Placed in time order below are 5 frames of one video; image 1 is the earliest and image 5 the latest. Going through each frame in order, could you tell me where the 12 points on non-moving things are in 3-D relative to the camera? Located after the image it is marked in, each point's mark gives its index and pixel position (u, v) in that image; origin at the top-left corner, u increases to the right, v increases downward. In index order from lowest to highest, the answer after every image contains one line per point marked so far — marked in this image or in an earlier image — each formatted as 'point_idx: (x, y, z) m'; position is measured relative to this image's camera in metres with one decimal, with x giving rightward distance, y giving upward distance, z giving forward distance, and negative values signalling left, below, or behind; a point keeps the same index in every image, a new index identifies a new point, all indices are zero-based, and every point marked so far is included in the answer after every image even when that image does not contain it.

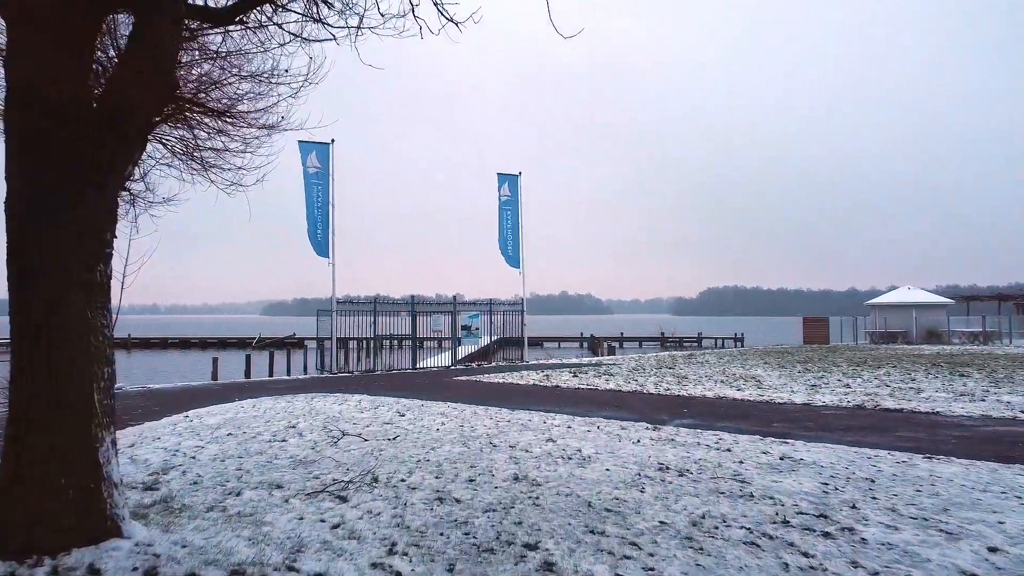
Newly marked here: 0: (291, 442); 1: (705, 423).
0: (-3.1, -2.2, +8.7) m
1: (+3.1, -2.2, +10.0) m
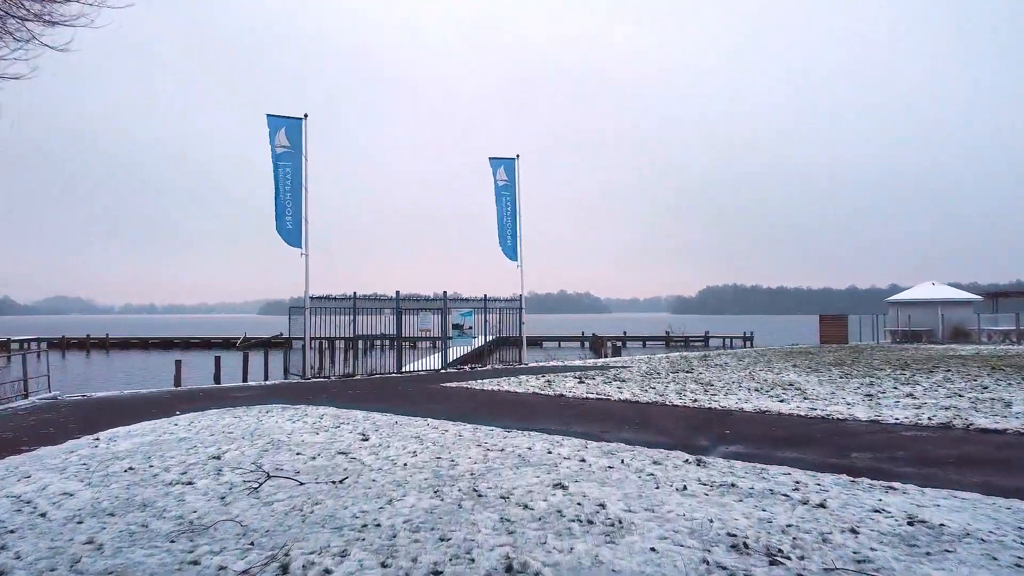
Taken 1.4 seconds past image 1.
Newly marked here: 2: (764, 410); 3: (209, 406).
0: (-3.2, -2.0, +6.3) m
1: (+3.1, -2.0, +7.6) m
2: (+4.4, -2.1, +10.9) m
3: (-6.7, -2.6, +13.6) m
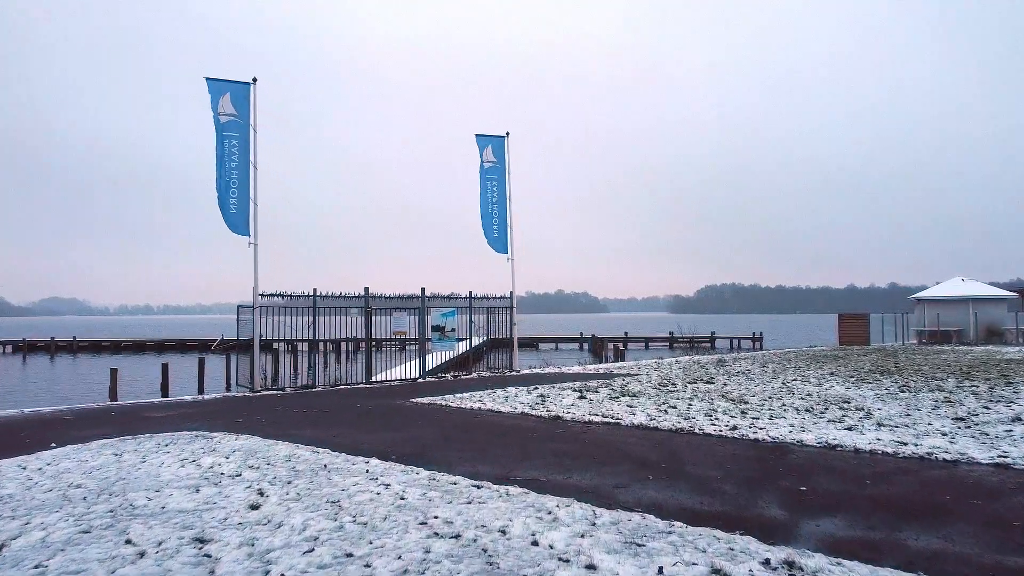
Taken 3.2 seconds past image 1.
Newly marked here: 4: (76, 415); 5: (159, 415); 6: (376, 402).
0: (-3.5, -1.9, +3.4) m
1: (+2.8, -1.9, +4.7) m
2: (+4.1, -2.0, +8.0) m
3: (-7.0, -2.5, +10.7) m
4: (-9.0, -2.6, +12.7) m
5: (-7.1, -2.6, +12.5) m
6: (-3.0, -2.5, +13.6) m
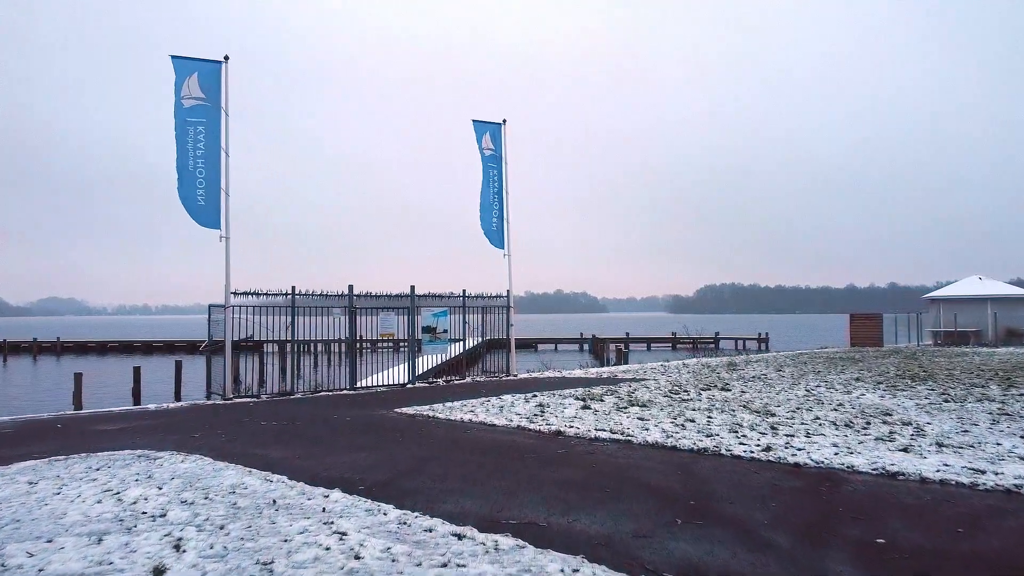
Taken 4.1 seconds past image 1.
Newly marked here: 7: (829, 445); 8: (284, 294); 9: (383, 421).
0: (-3.5, -1.8, +2.0) m
1: (+2.7, -1.8, +3.3) m
2: (+4.0, -1.9, +6.6) m
3: (-7.0, -2.4, +9.3) m
4: (-9.0, -2.6, +11.3) m
5: (-7.2, -2.5, +11.2) m
6: (-3.1, -2.4, +12.3) m
7: (+4.0, -2.0, +7.8) m
8: (-5.7, -0.1, +15.5) m
9: (-2.3, -2.3, +10.9) m
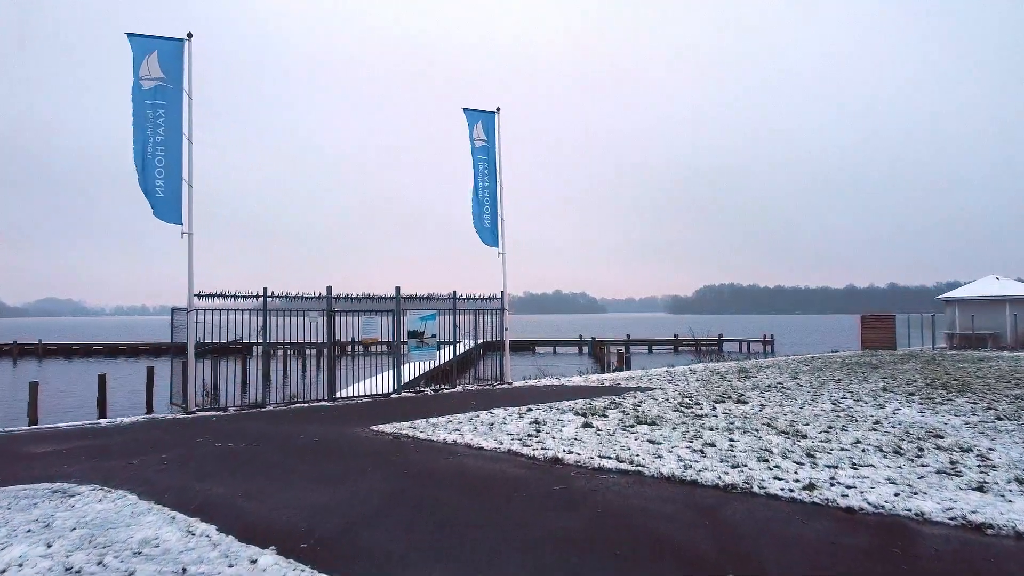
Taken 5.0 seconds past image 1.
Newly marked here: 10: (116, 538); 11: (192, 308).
0: (-3.6, -1.8, +0.6) m
1: (+2.6, -1.8, +2.0) m
2: (+3.9, -2.0, +5.3) m
3: (-7.2, -2.4, +8.0) m
4: (-9.2, -2.6, +10.0) m
5: (-7.3, -2.5, +9.8) m
6: (-3.2, -2.5, +10.9) m
7: (+3.8, -2.0, +6.4) m
8: (-5.8, -0.2, +14.1) m
9: (-2.4, -2.4, +9.5) m
10: (-3.4, -2.1, +5.3) m
11: (-7.0, -0.5, +13.7) m
